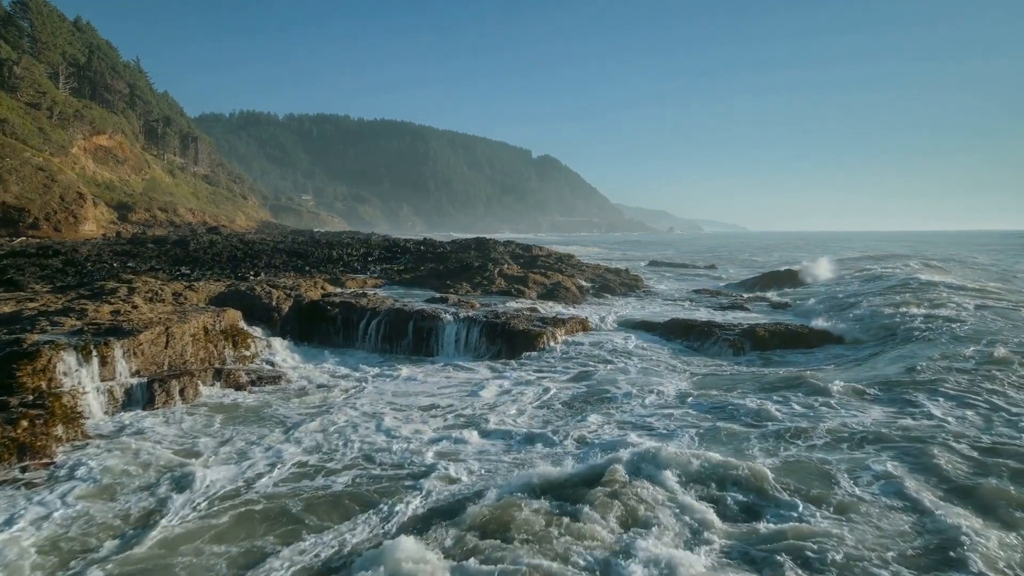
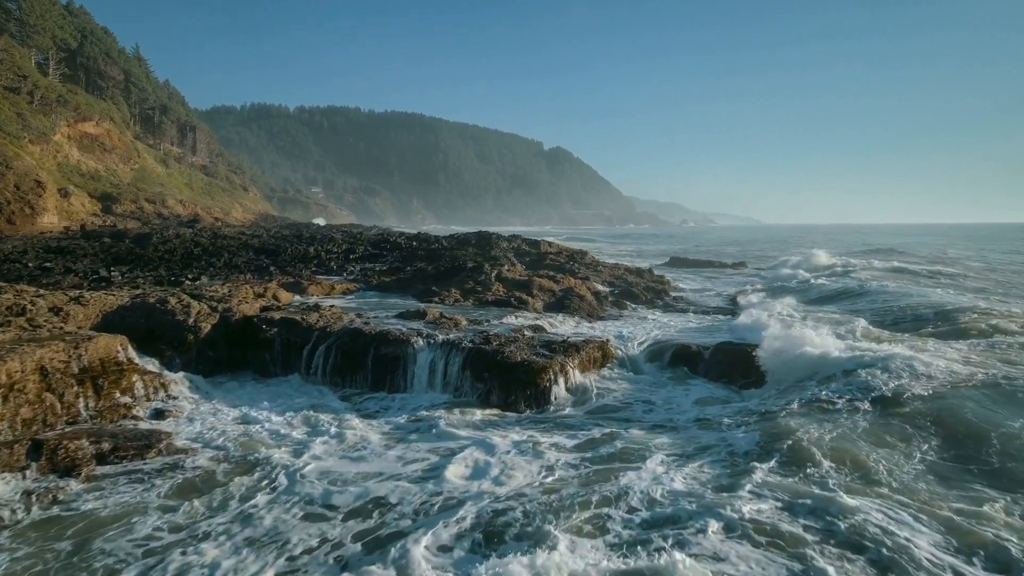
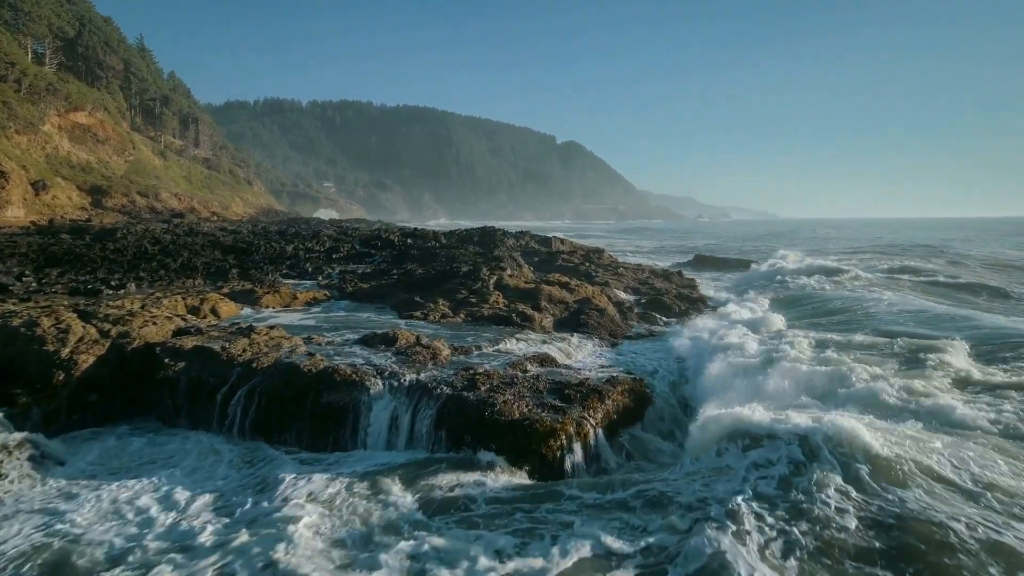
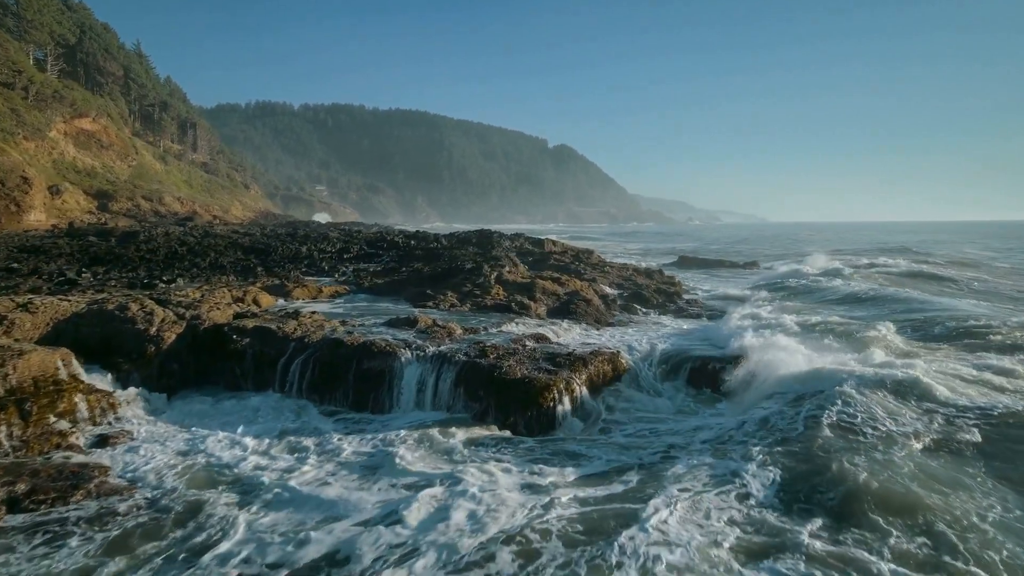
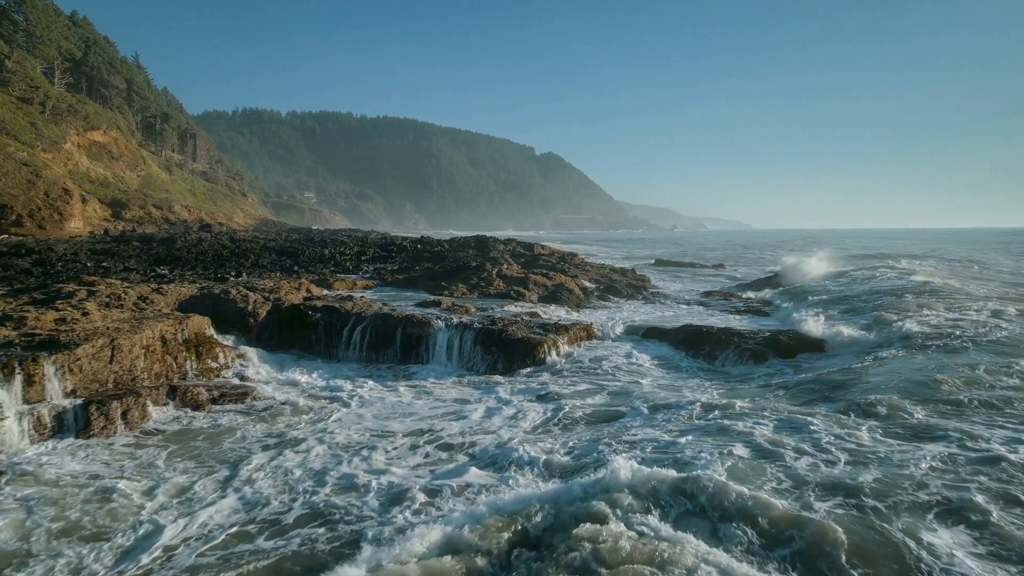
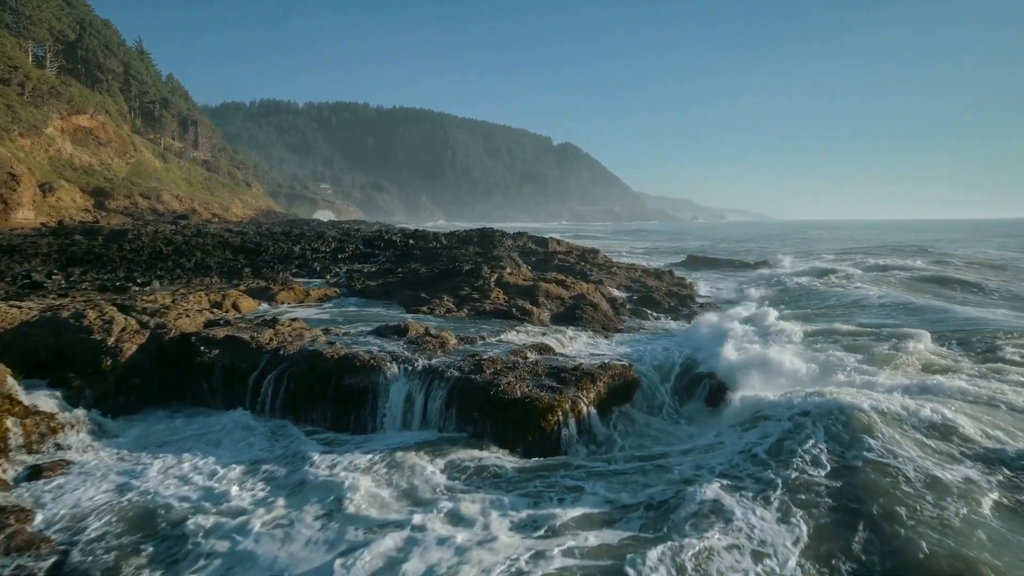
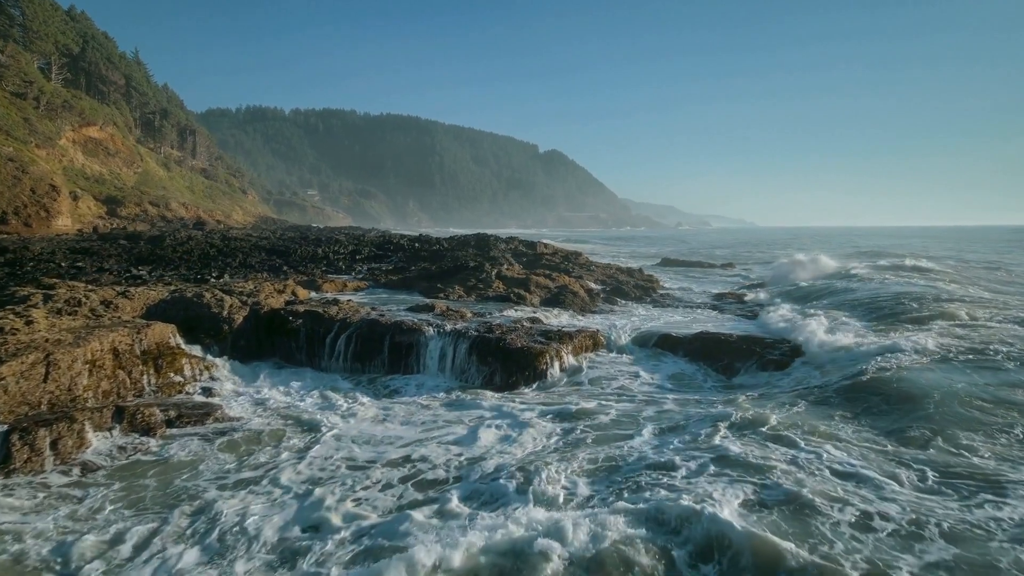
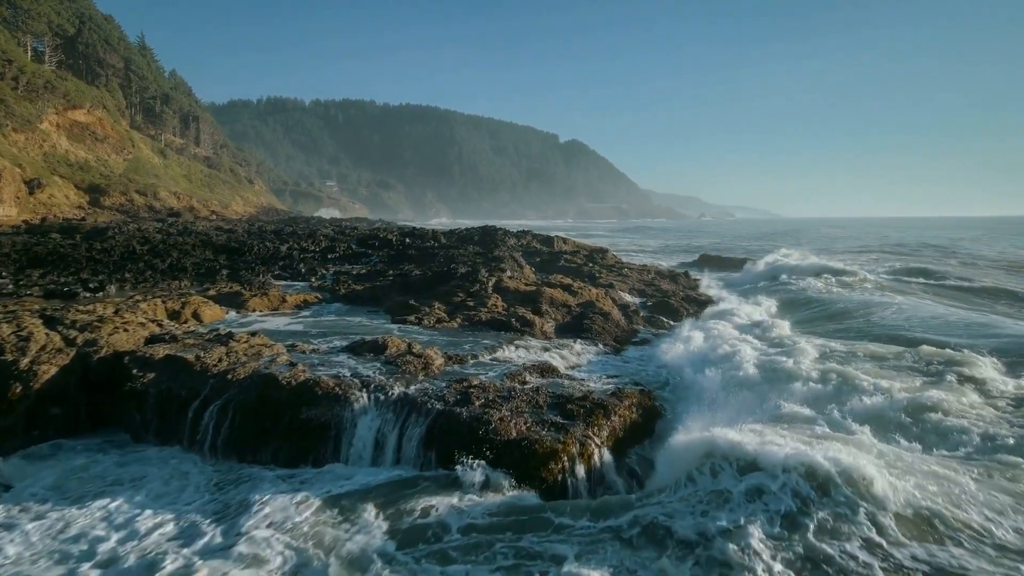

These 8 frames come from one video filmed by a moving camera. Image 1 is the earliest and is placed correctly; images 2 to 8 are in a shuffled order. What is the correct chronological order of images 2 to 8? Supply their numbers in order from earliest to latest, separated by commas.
5, 7, 2, 4, 6, 3, 8
